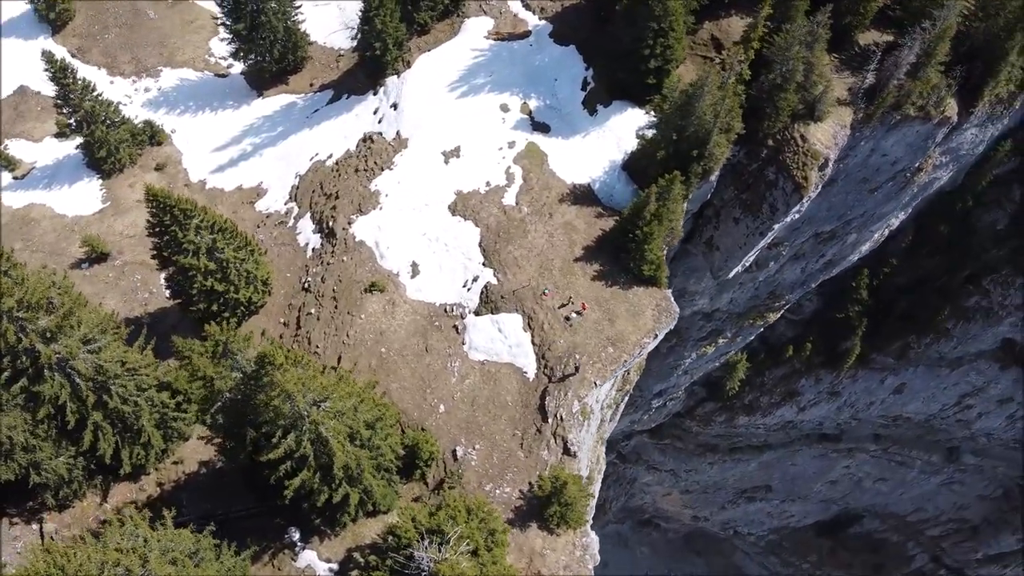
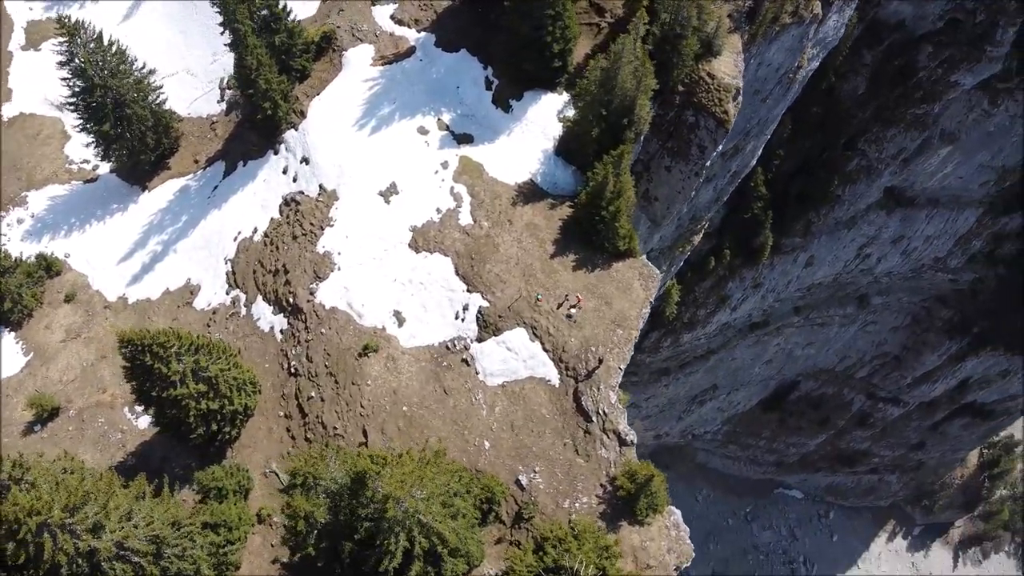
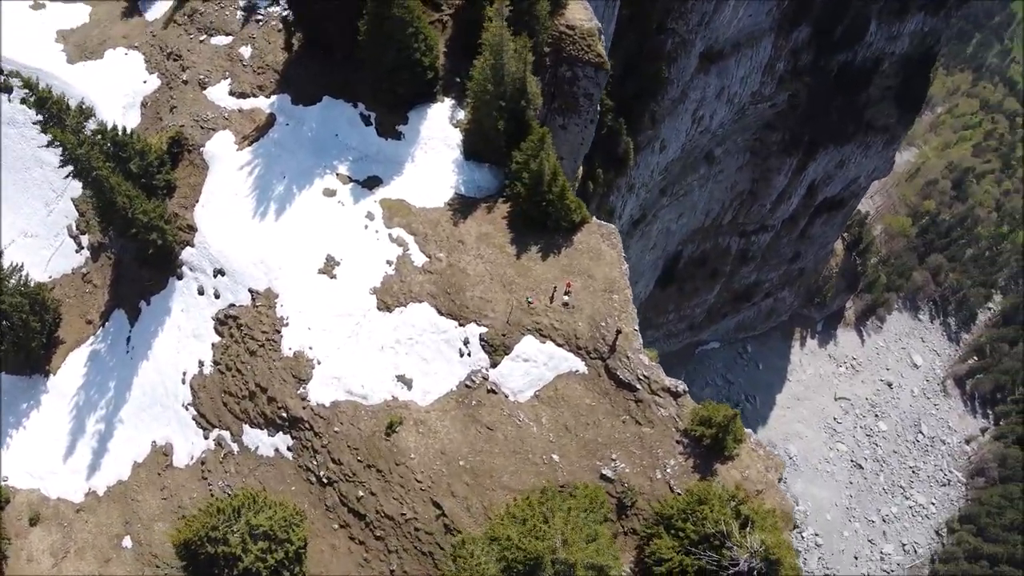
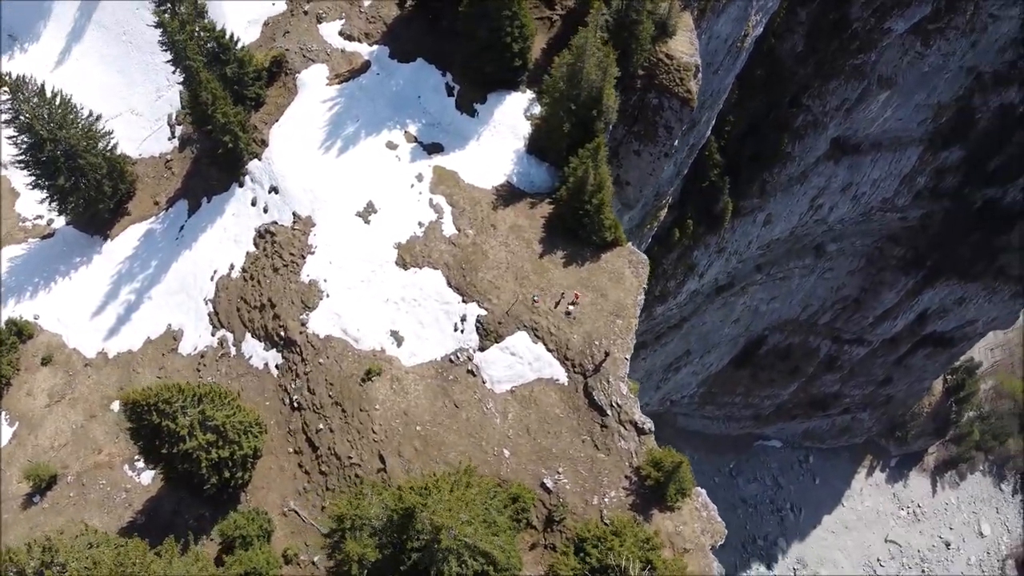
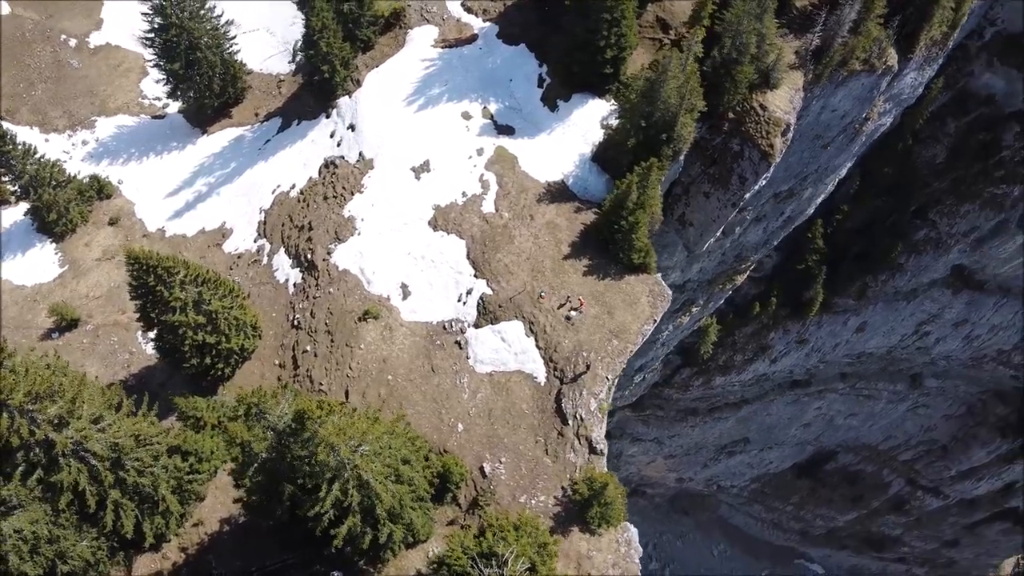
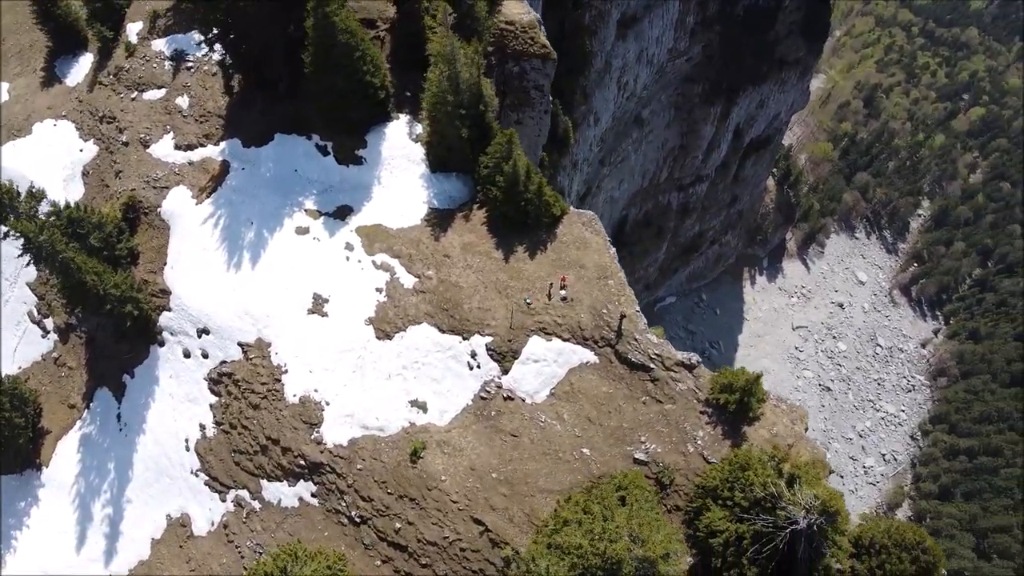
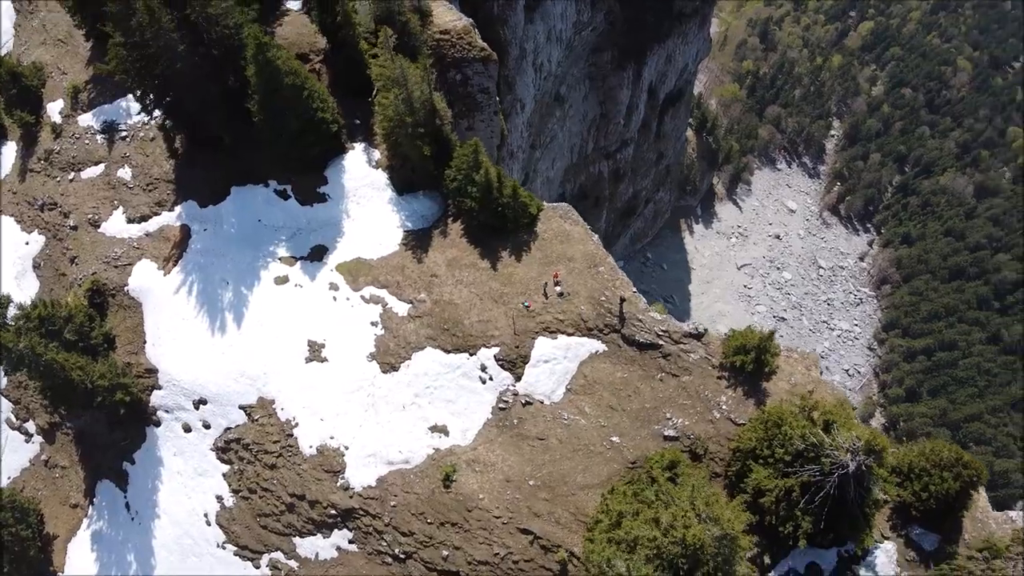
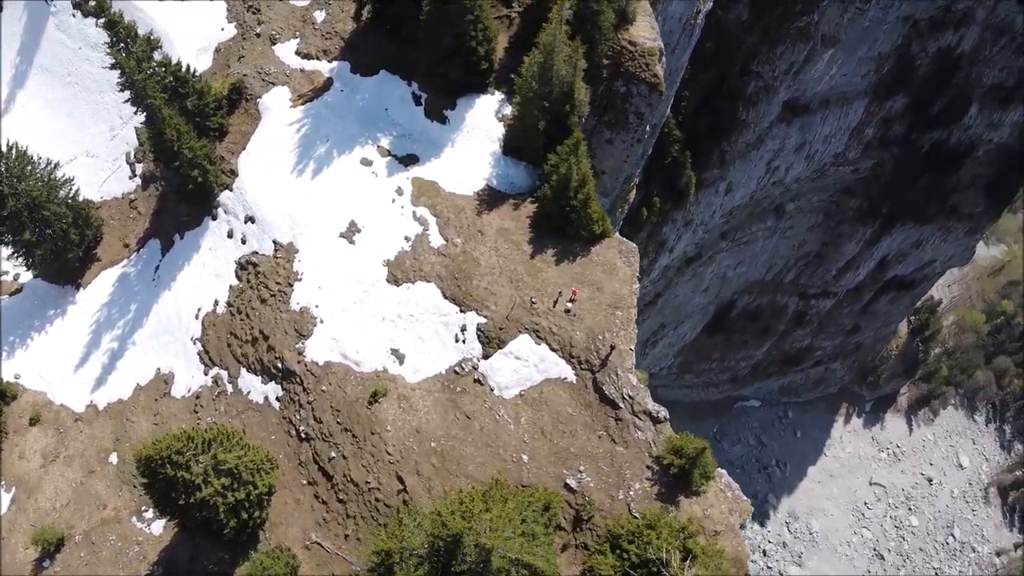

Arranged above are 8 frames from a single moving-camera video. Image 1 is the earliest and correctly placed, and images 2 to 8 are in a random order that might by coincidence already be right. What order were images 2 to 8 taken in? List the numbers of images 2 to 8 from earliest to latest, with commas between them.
5, 2, 4, 8, 3, 6, 7
